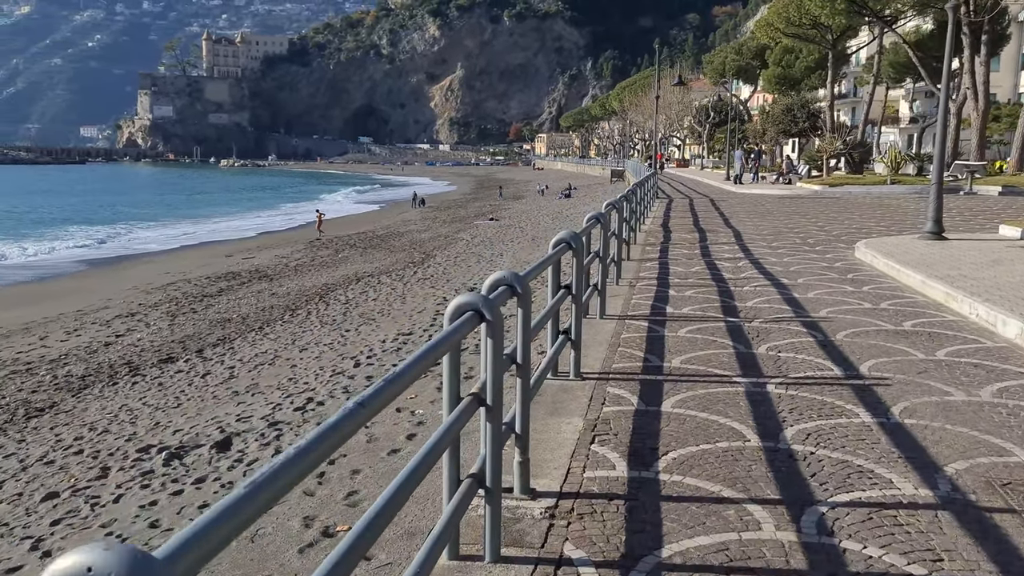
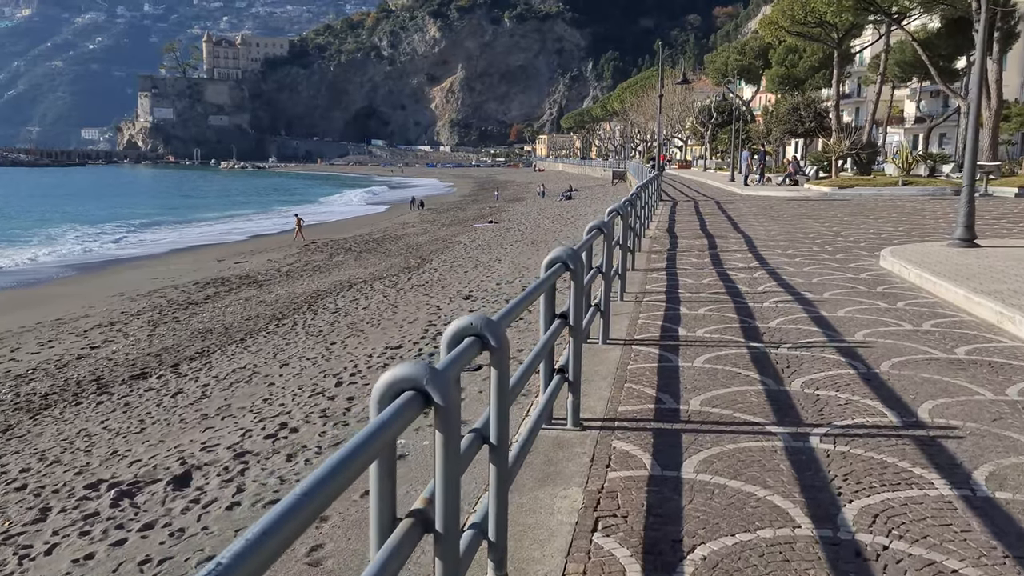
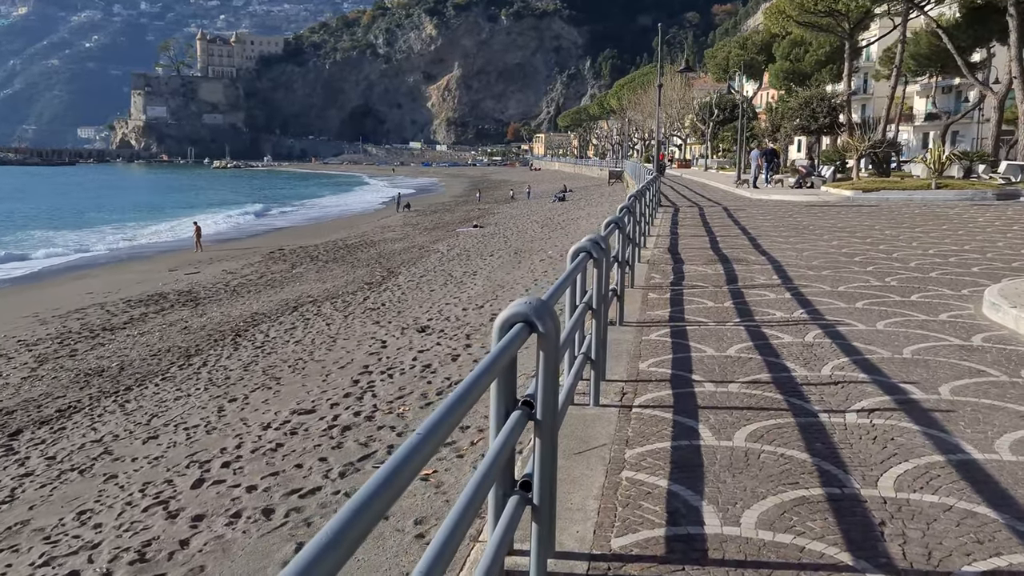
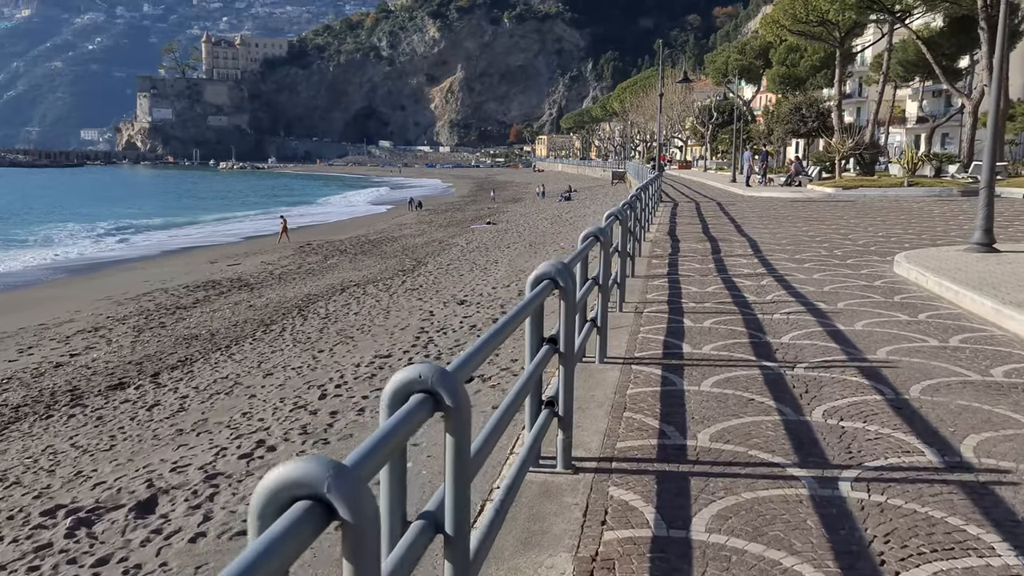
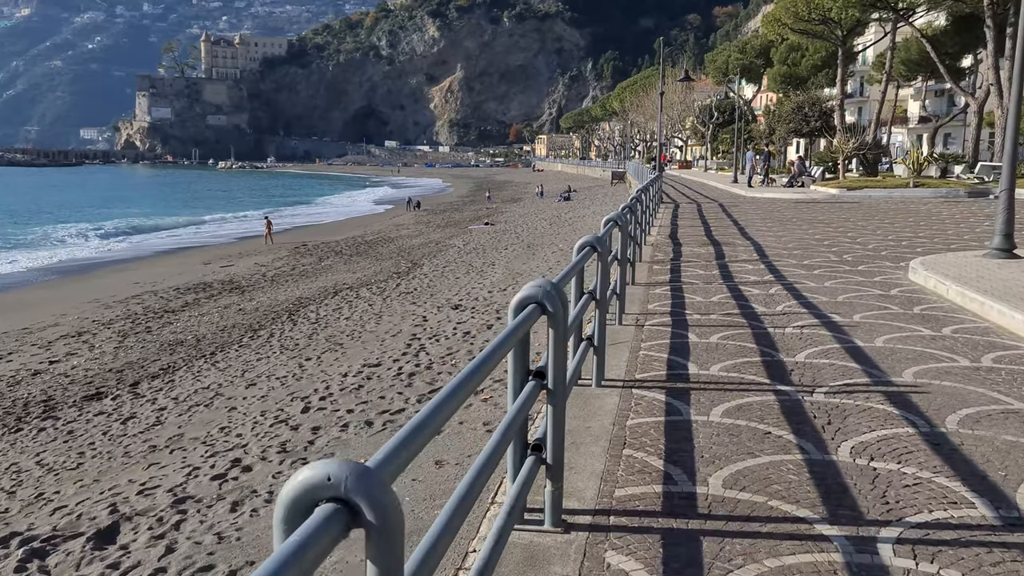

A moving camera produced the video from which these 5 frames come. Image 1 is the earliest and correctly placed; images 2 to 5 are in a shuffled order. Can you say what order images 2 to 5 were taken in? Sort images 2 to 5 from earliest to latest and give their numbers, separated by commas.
2, 4, 5, 3
